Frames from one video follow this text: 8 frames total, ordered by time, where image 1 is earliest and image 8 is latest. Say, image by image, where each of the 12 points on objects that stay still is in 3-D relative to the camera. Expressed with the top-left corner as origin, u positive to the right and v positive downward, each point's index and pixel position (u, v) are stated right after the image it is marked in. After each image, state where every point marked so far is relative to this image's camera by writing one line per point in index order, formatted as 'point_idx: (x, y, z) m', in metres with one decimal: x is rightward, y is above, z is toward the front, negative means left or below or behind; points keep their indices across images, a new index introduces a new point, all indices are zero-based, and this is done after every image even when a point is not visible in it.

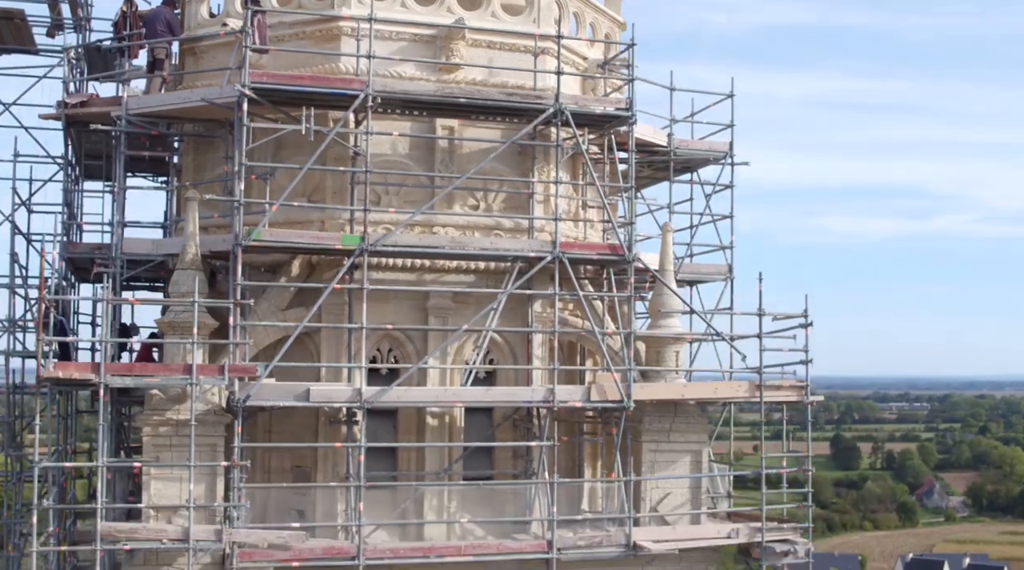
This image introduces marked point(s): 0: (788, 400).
0: (+3.1, -1.2, +10.8) m
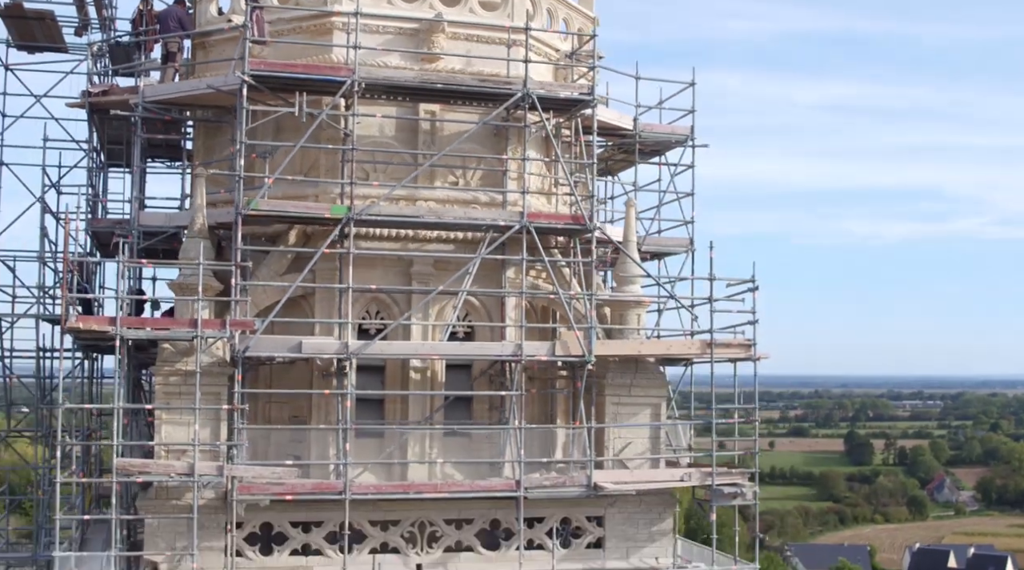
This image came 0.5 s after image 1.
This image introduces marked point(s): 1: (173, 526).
0: (+2.8, -0.9, +12.0) m
1: (-3.7, -2.6, +10.7) m
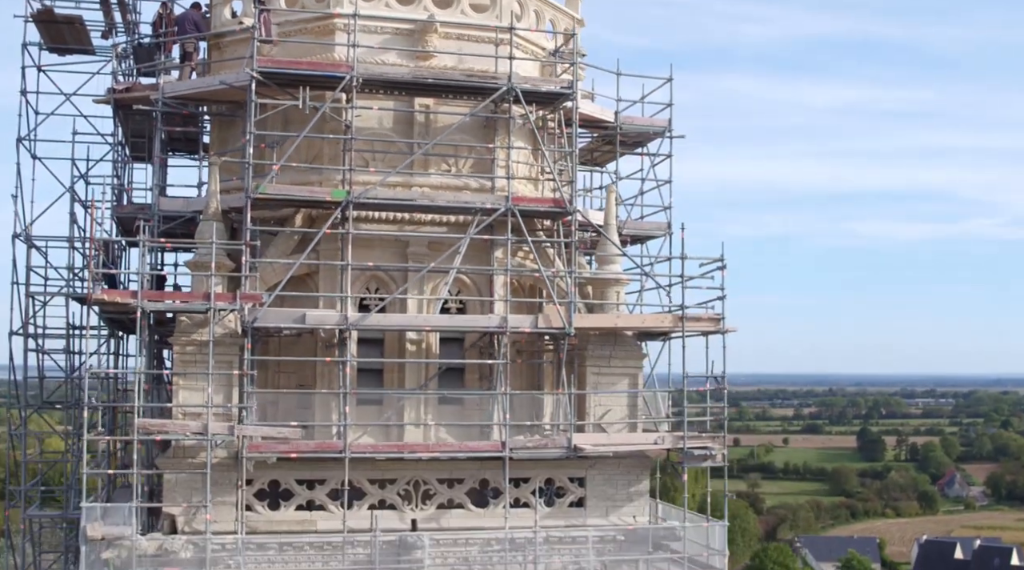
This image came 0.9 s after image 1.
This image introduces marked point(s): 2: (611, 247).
0: (+2.6, -0.6, +12.9) m
1: (-3.9, -2.4, +11.8) m
2: (+1.3, +0.5, +13.3) m
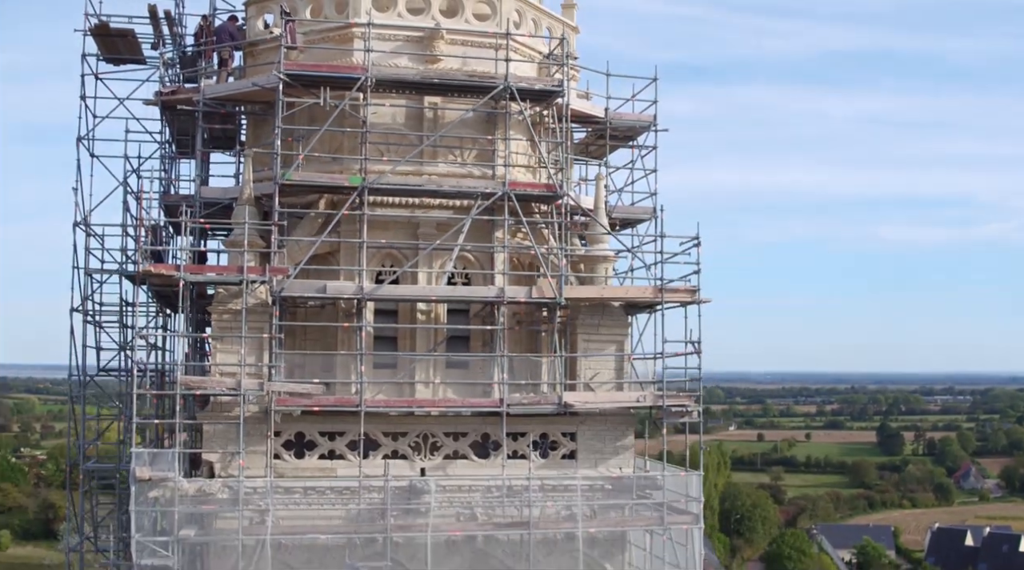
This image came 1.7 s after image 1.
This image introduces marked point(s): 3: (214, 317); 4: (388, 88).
0: (+2.6, -0.2, +14.5) m
1: (-4.0, -2.0, +13.4) m
2: (+1.3, +0.9, +14.9) m
3: (-4.1, -0.5, +13.5) m
4: (-1.8, +2.9, +14.2) m
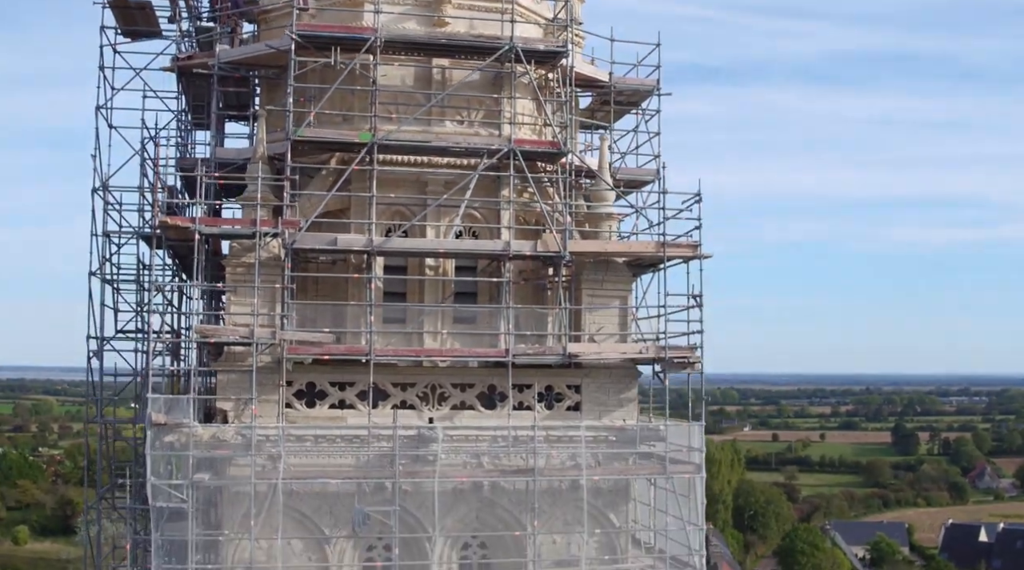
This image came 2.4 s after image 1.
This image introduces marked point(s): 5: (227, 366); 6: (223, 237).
0: (+2.7, +0.4, +14.8) m
1: (-3.9, -1.4, +13.9) m
2: (+1.4, +1.5, +15.2) m
3: (-4.1, +0.2, +13.9) m
4: (-1.7, +3.5, +14.6) m
5: (-4.0, -1.1, +13.7) m
6: (-4.1, +0.7, +13.8) m
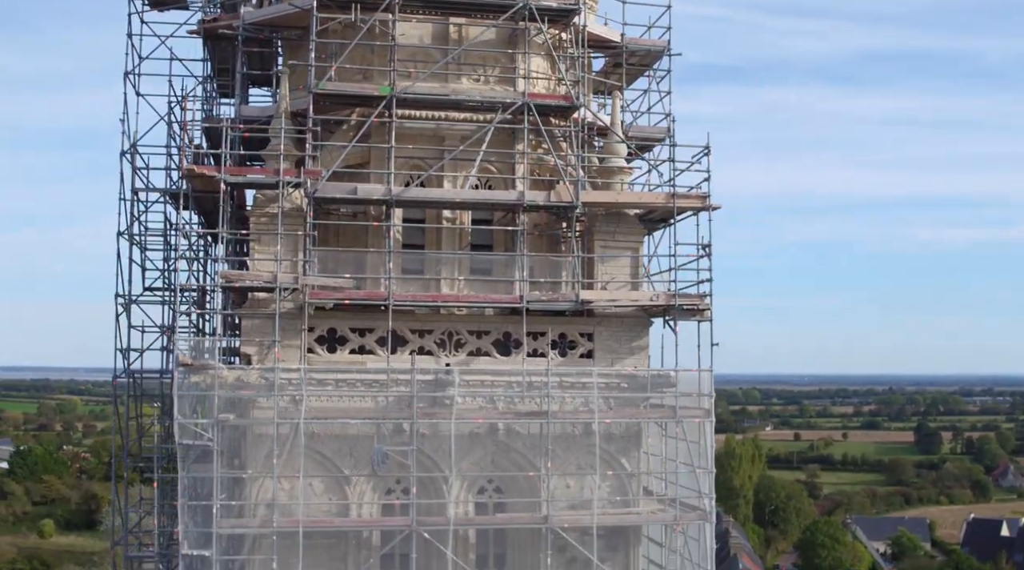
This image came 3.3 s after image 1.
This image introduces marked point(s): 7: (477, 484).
0: (+2.9, +1.2, +15.1) m
1: (-3.7, -0.6, +14.3) m
2: (+1.7, +2.3, +15.6) m
3: (-3.8, +1.0, +14.4) m
4: (-1.5, +4.3, +15.1) m
5: (-3.8, -0.4, +14.2) m
6: (-3.9, +1.4, +14.3) m
7: (-0.5, -3.0, +14.7) m
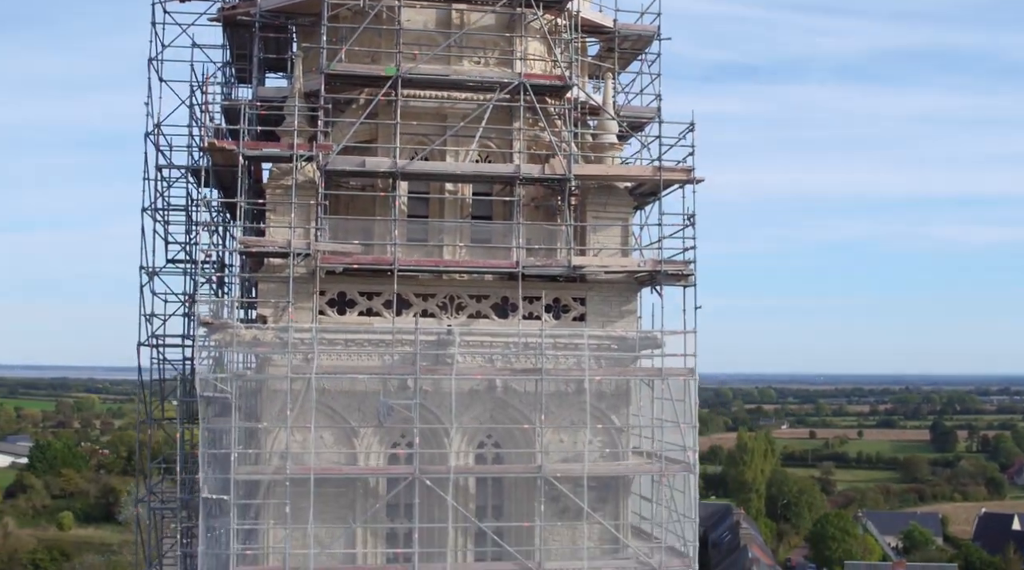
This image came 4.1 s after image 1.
0: (+2.8, +1.7, +16.2) m
1: (-3.7, -0.1, +15.5) m
2: (+1.6, +2.8, +16.7) m
3: (-3.9, +1.5, +15.6) m
4: (-1.5, +4.8, +16.2) m
5: (-3.9, +0.1, +15.4) m
6: (-3.9, +2.0, +15.5) m
7: (-0.6, -2.5, +15.8) m
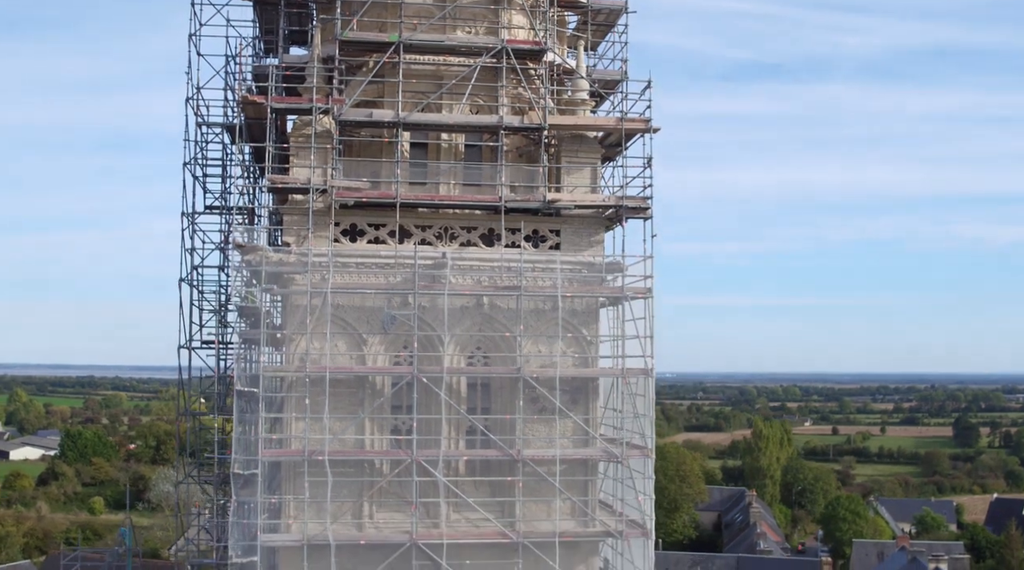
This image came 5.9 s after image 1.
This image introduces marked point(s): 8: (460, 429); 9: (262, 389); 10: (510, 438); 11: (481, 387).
0: (+2.6, +3.0, +19.0) m
1: (-4.0, +1.2, +18.5) m
2: (+1.3, +4.1, +19.5) m
3: (-4.2, +2.8, +18.6) m
4: (-1.8, +6.1, +19.1) m
5: (-4.2, +1.4, +18.4) m
6: (-4.2, +3.3, +18.5) m
7: (-0.9, -1.2, +18.7) m
8: (-1.0, -2.7, +18.6) m
9: (-4.6, -1.9, +17.8) m
10: (0.0, -2.9, +18.5) m
11: (-0.6, -2.0, +18.9) m
